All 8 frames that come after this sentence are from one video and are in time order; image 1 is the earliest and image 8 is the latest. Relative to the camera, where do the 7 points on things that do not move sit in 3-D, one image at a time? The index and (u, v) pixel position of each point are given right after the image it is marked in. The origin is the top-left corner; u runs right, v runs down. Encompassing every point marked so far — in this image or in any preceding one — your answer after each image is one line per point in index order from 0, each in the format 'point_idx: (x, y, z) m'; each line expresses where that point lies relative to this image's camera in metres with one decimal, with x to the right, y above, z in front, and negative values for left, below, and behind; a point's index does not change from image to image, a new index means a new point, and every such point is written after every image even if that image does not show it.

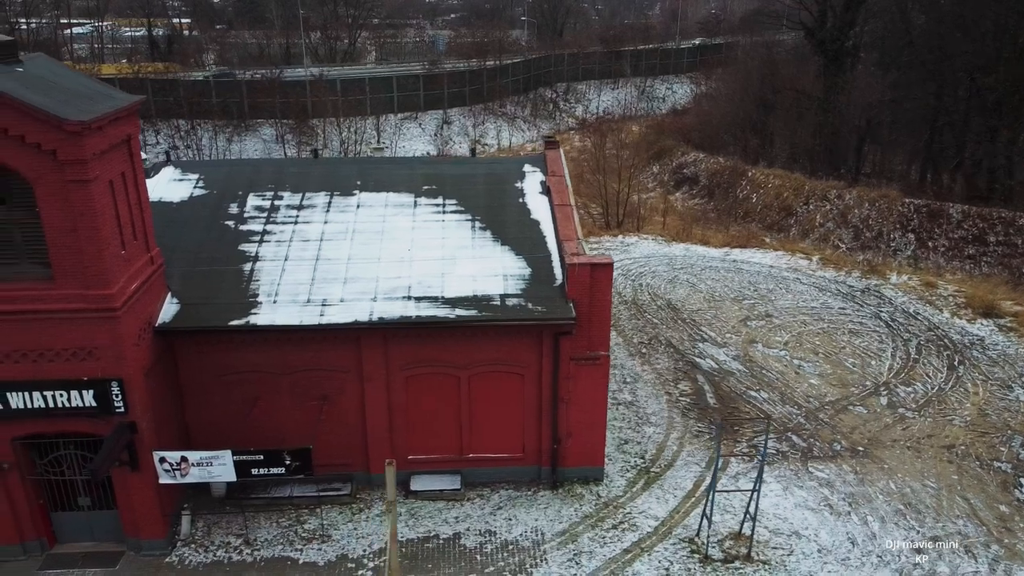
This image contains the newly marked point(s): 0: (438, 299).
0: (-1.4, -0.2, +14.3) m
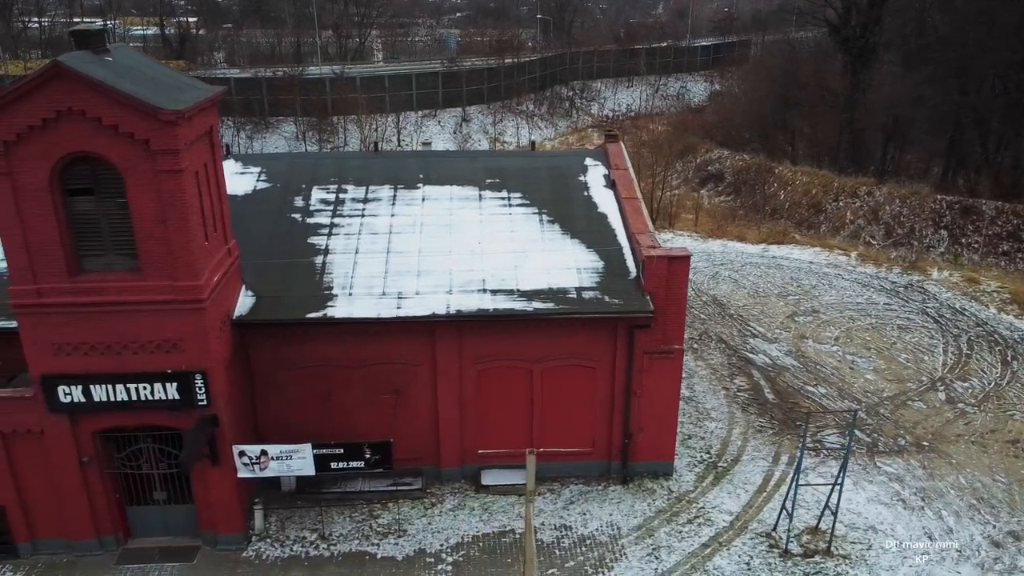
0: (0.0, -0.1, +14.2) m
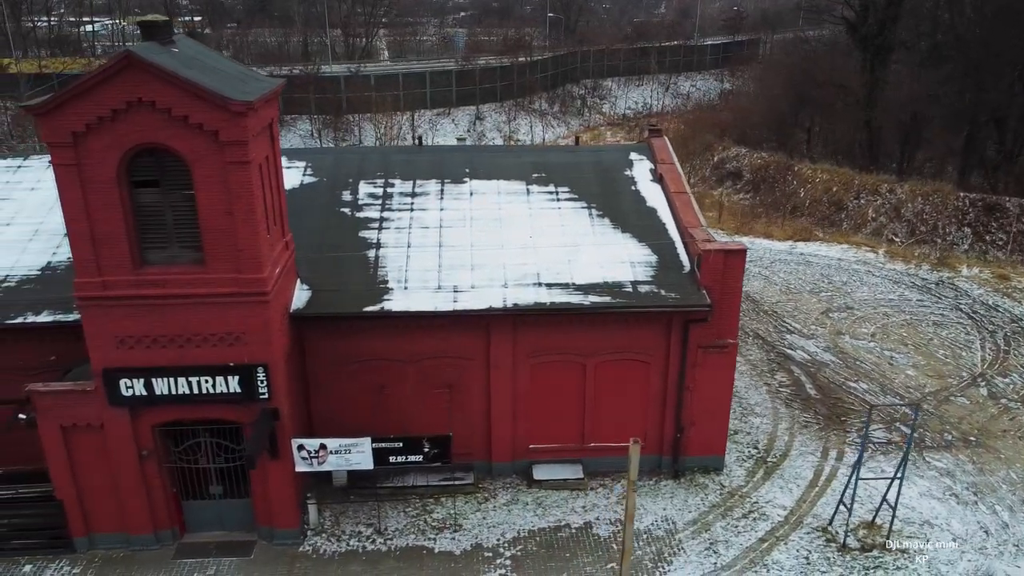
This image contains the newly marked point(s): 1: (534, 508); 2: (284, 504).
0: (+1.1, 0.0, +14.2) m
1: (+0.4, -4.3, +14.5) m
2: (-4.1, -3.8, +13.3) m
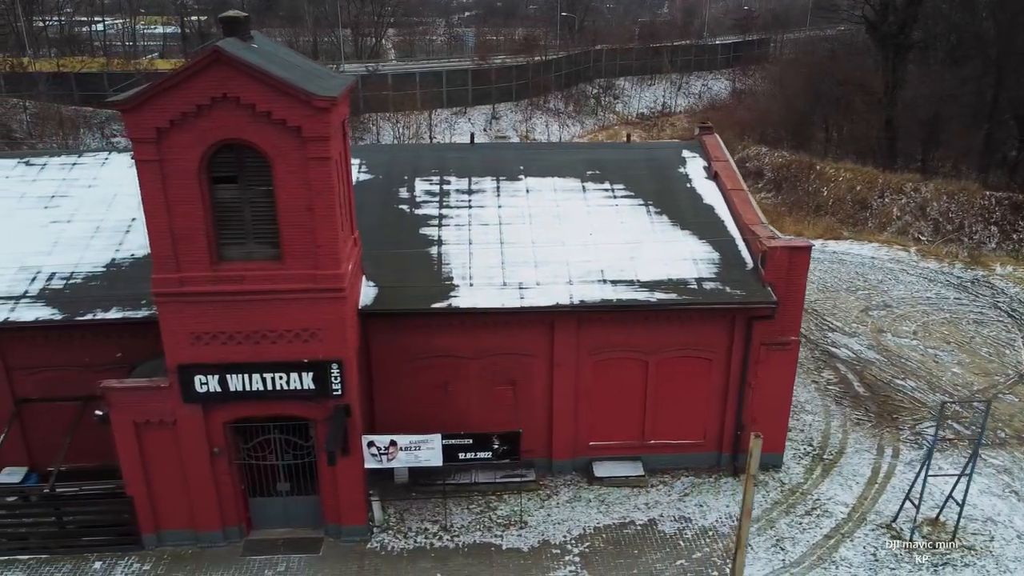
0: (+2.3, +0.1, +14.2) m
1: (+1.7, -4.2, +14.5) m
2: (-2.8, -3.8, +13.3) m
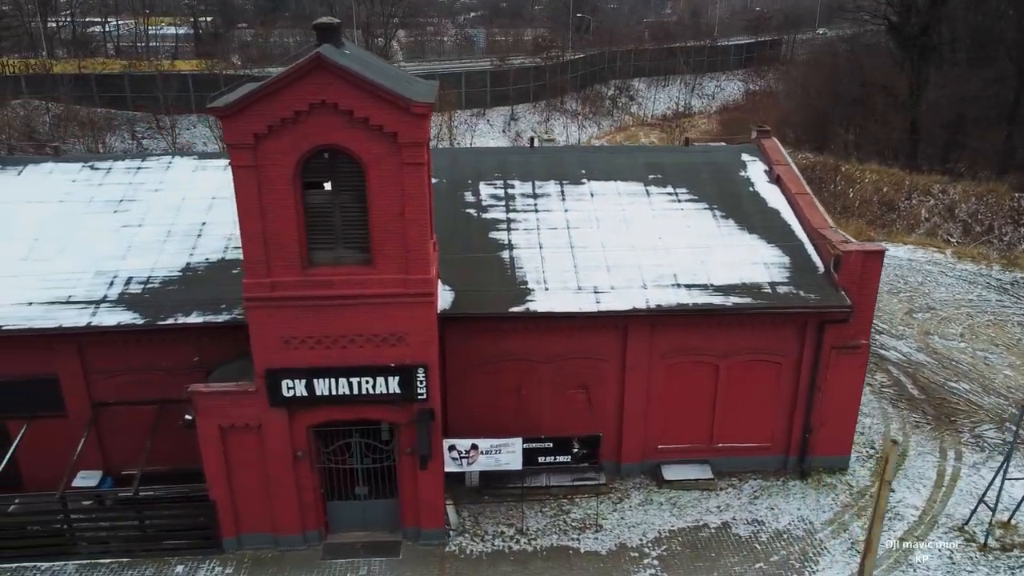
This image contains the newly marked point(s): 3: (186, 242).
0: (+3.7, 0.0, +14.2) m
1: (+3.1, -4.3, +14.6) m
2: (-1.4, -3.8, +13.3) m
3: (-6.5, +0.9, +14.8) m
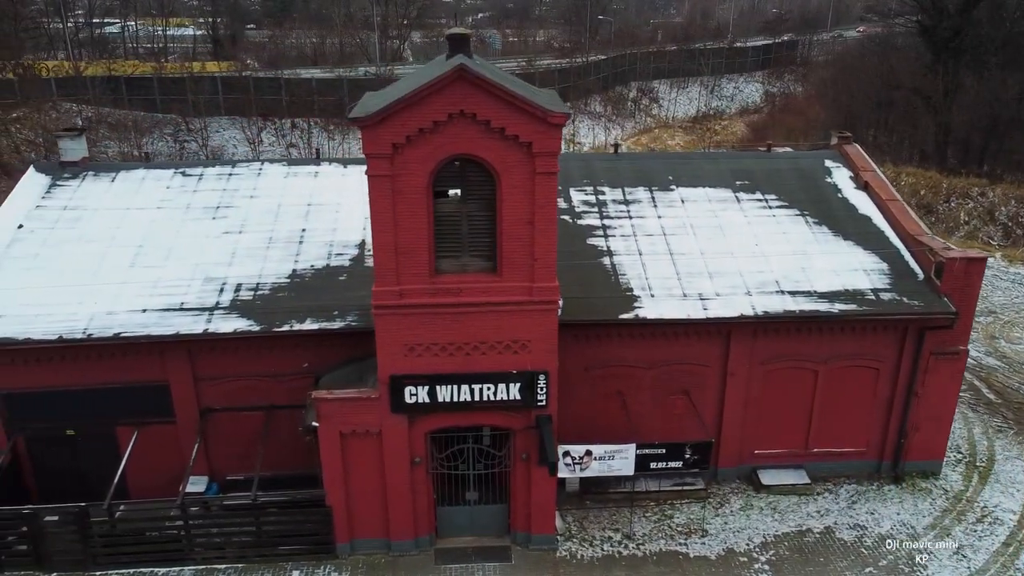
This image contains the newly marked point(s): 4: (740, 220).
0: (+5.7, -0.1, +14.3) m
1: (+5.1, -4.4, +14.7) m
2: (+0.6, -4.0, +13.4) m
3: (-4.4, +0.8, +14.9) m
4: (+4.9, +1.4, +16.0) m
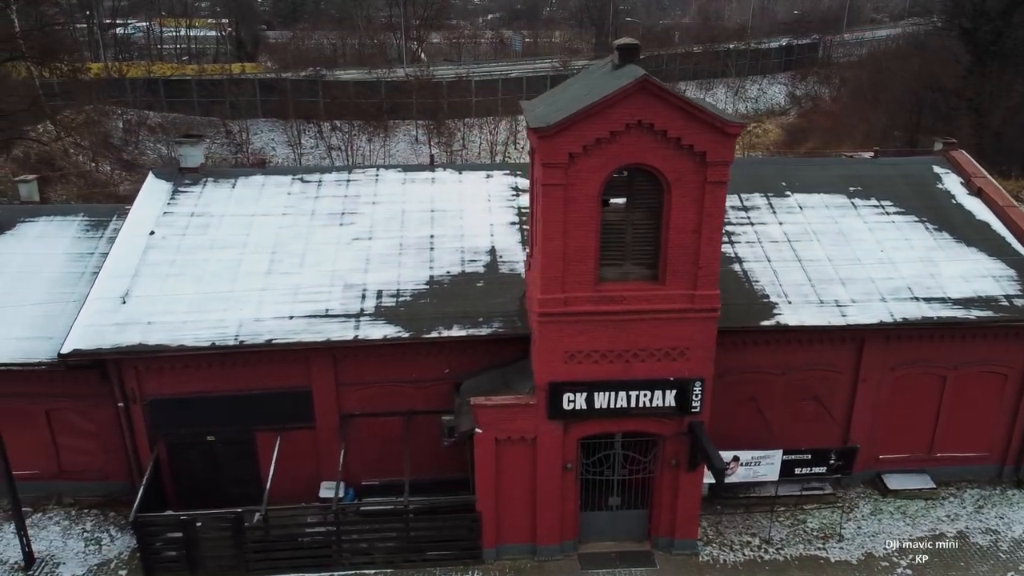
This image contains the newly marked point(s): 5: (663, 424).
0: (+8.4, -0.2, +14.4) m
1: (+7.7, -4.5, +14.8) m
2: (+3.2, -4.1, +13.5) m
3: (-1.8, +0.7, +15.0) m
4: (+7.5, +1.3, +16.1) m
5: (+2.6, -2.3, +12.9) m
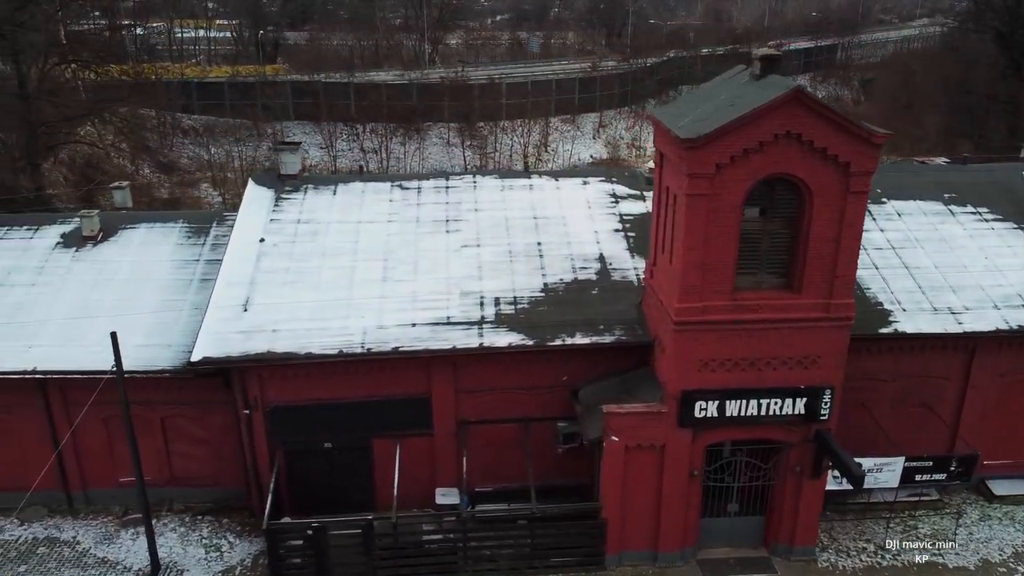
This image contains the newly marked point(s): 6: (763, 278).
0: (+10.6, -0.4, +14.5) m
1: (+9.9, -4.7, +14.9) m
2: (+5.4, -4.2, +13.6) m
3: (+0.4, +0.5, +15.1) m
4: (+9.7, +1.2, +16.2) m
5: (+4.8, -2.5, +13.0) m
6: (+4.1, +0.2, +12.3) m
